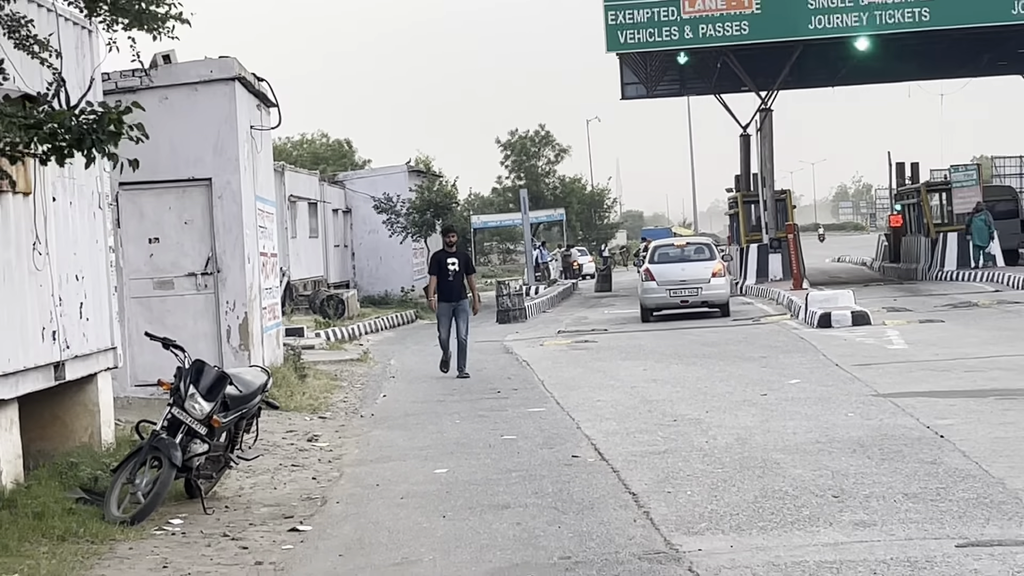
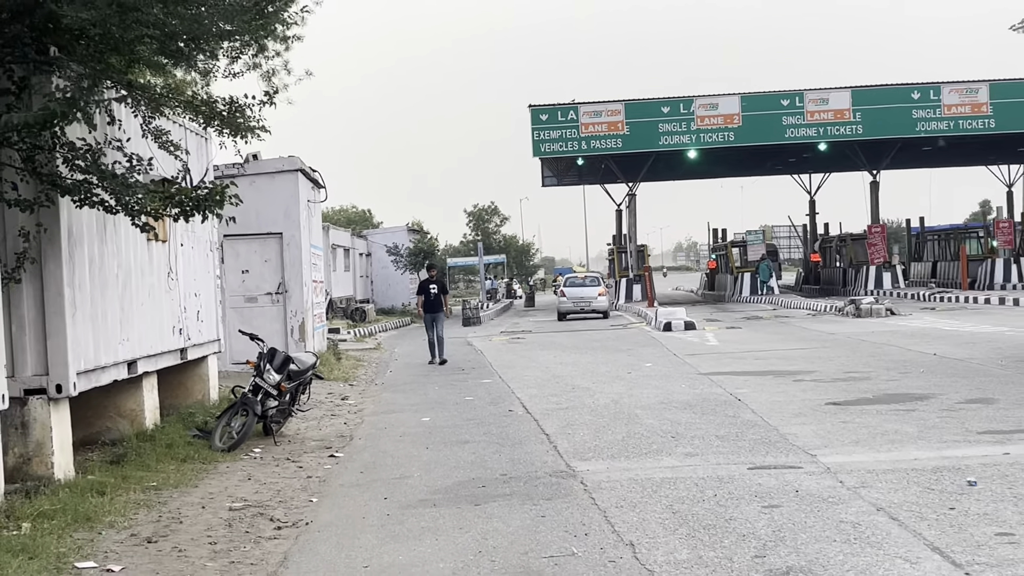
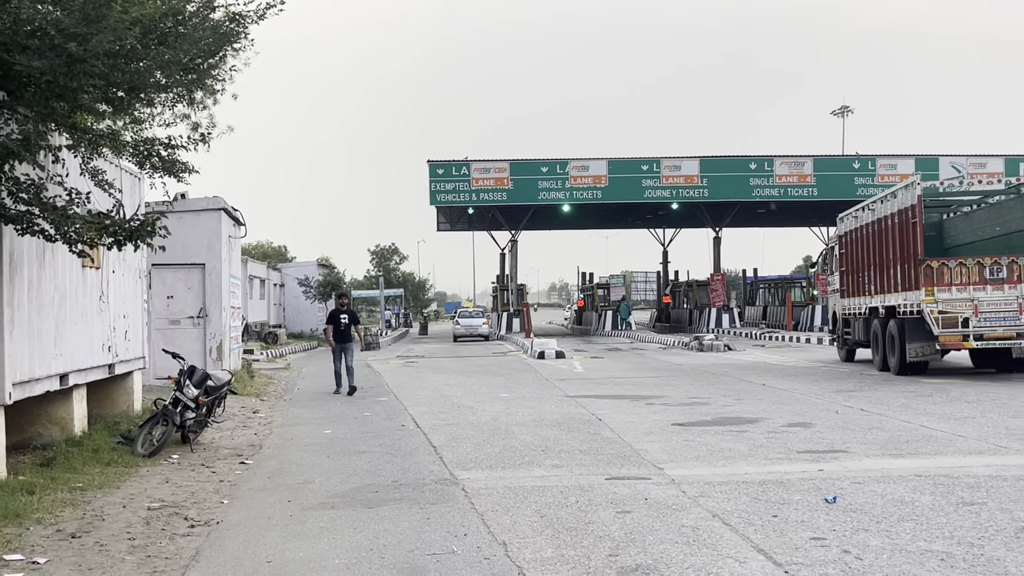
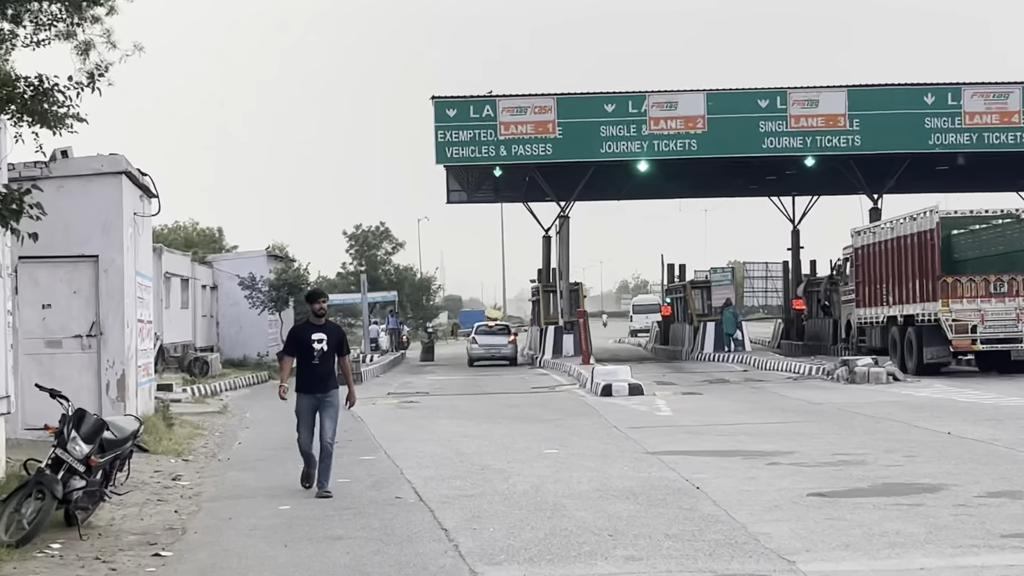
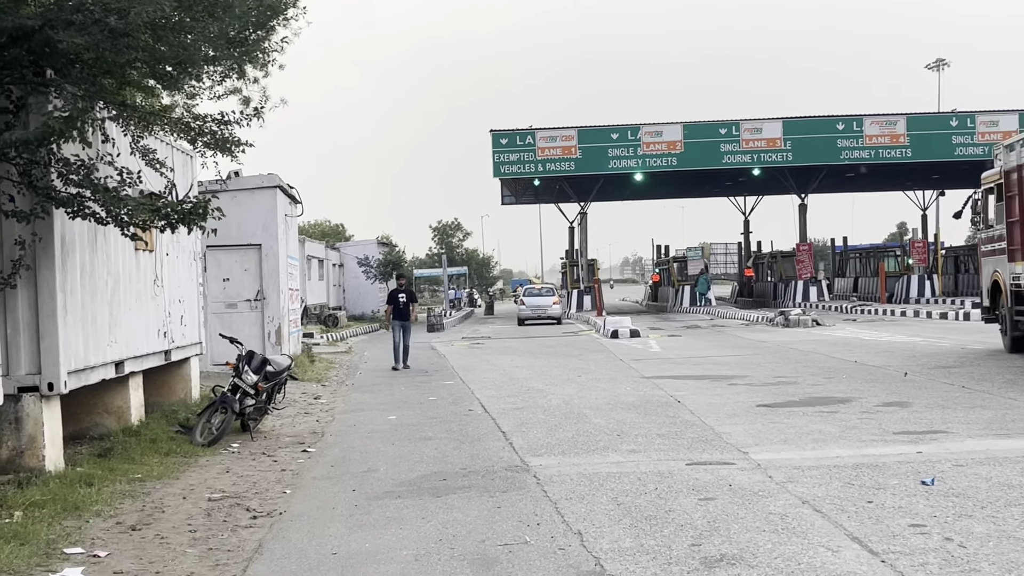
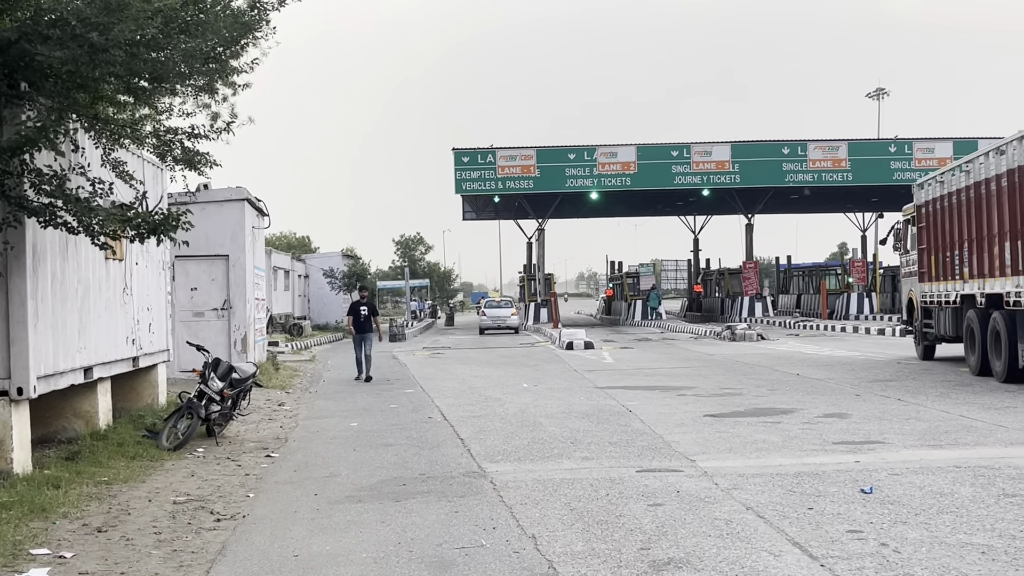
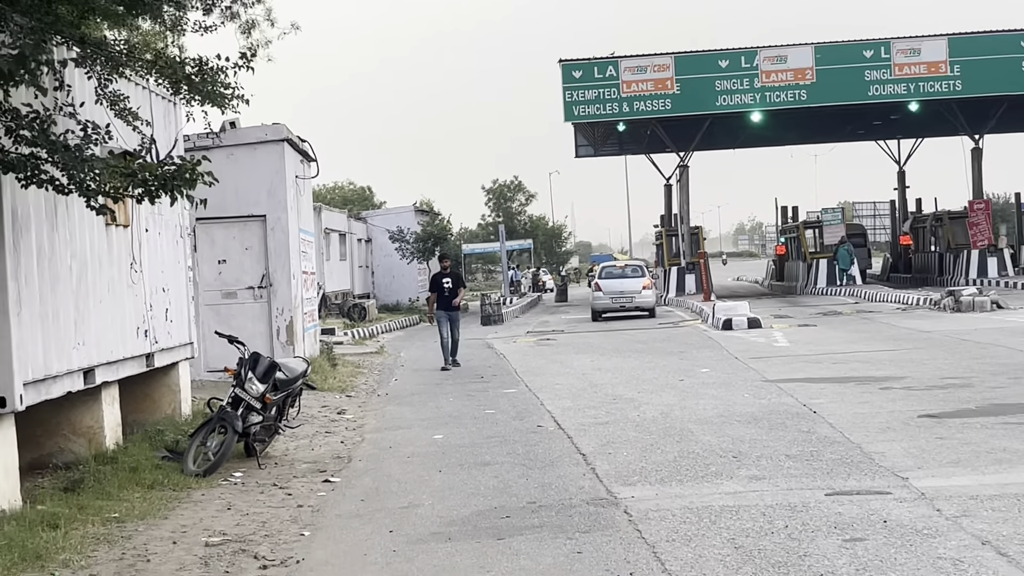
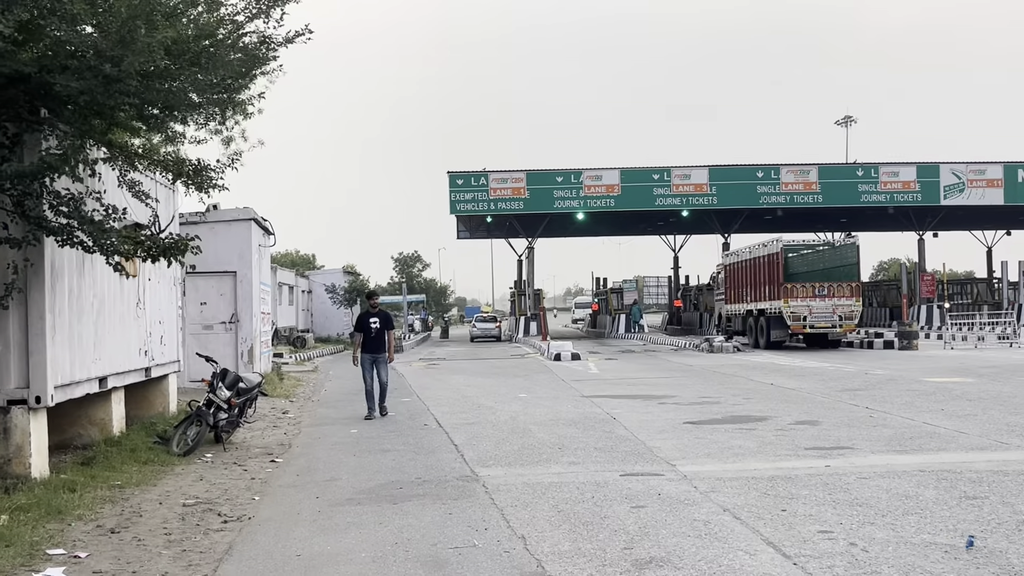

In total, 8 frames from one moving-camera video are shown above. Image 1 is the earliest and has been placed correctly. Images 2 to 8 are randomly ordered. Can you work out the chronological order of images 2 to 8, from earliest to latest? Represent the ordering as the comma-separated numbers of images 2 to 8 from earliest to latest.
7, 2, 5, 6, 3, 8, 4
